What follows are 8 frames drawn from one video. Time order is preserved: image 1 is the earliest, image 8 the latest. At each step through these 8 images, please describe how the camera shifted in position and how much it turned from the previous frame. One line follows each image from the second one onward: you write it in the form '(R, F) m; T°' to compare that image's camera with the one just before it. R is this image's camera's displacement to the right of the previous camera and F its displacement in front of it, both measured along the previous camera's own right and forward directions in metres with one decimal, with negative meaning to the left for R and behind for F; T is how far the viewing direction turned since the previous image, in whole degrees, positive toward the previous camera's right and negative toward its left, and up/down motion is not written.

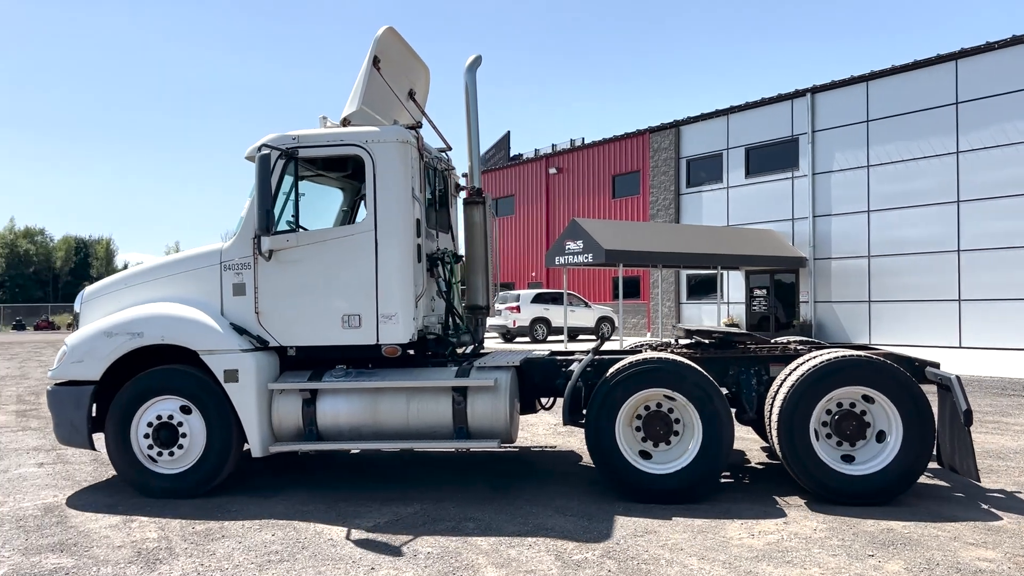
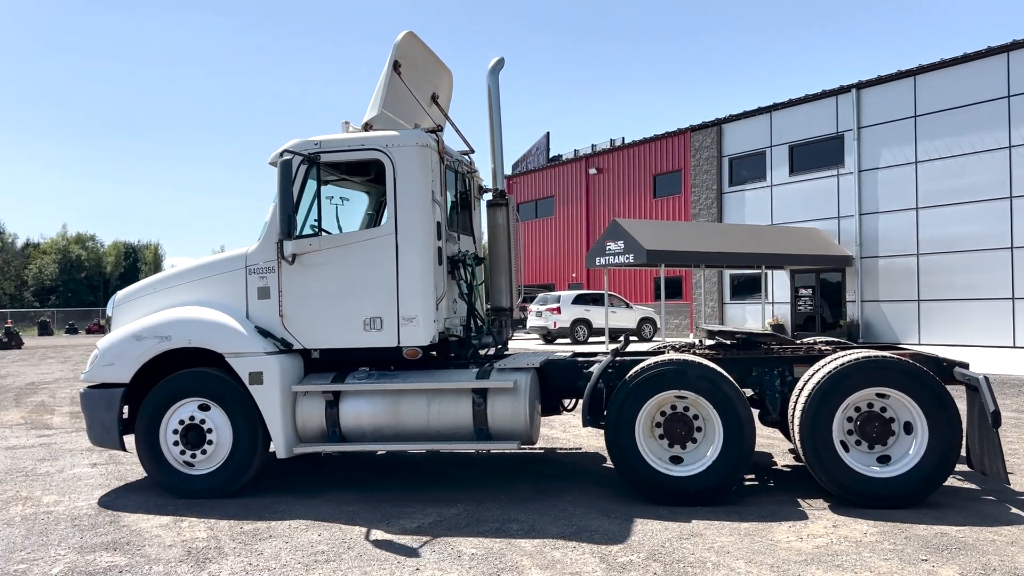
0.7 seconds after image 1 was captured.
(+0.1, 0.0) m; -3°
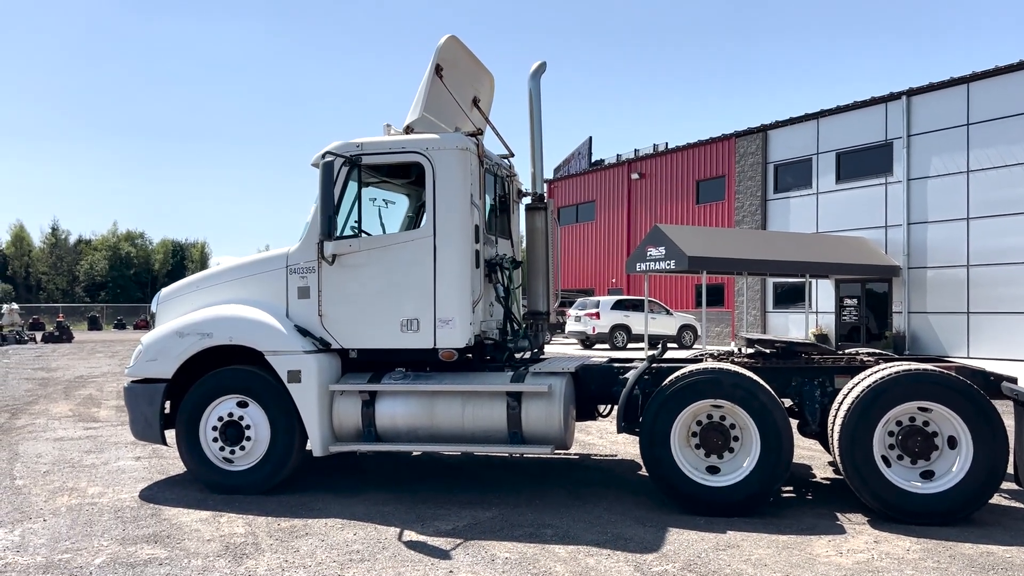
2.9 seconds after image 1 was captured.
(0.0, 0.0) m; -3°
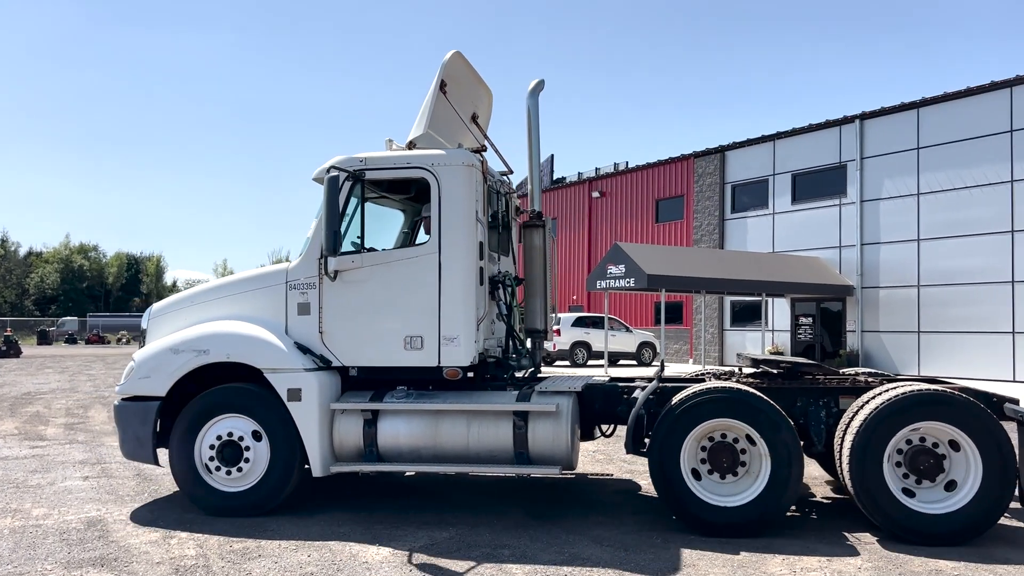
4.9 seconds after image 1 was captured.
(-0.3, +0.1) m; +2°
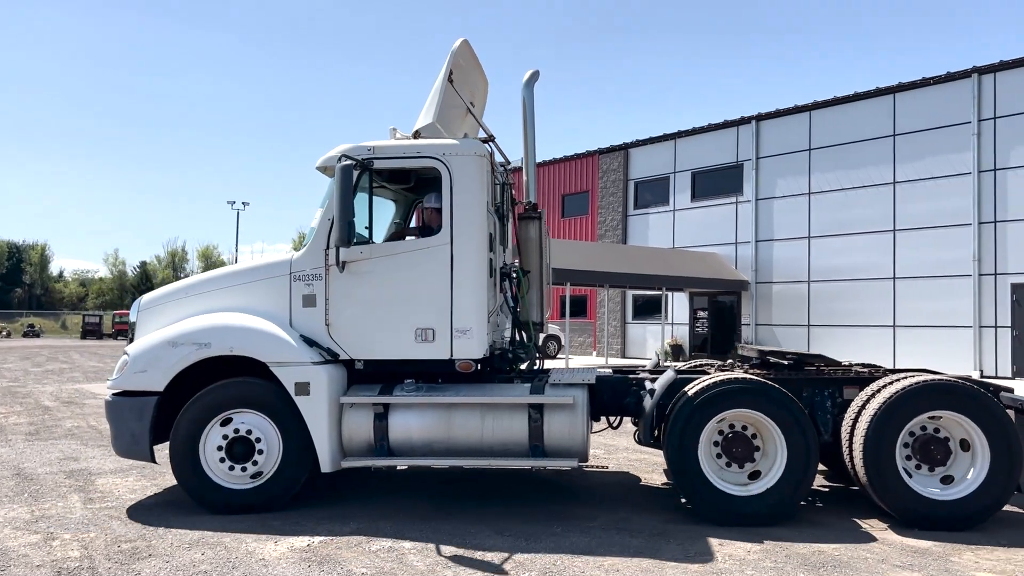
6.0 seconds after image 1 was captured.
(-0.5, +0.1) m; +4°
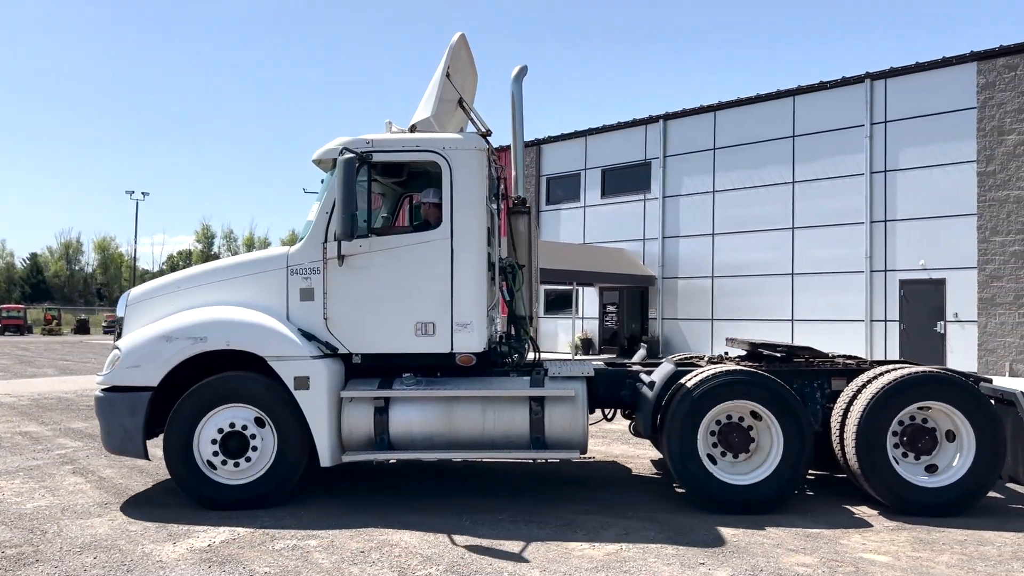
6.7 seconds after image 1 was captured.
(-0.3, 0.0) m; +3°
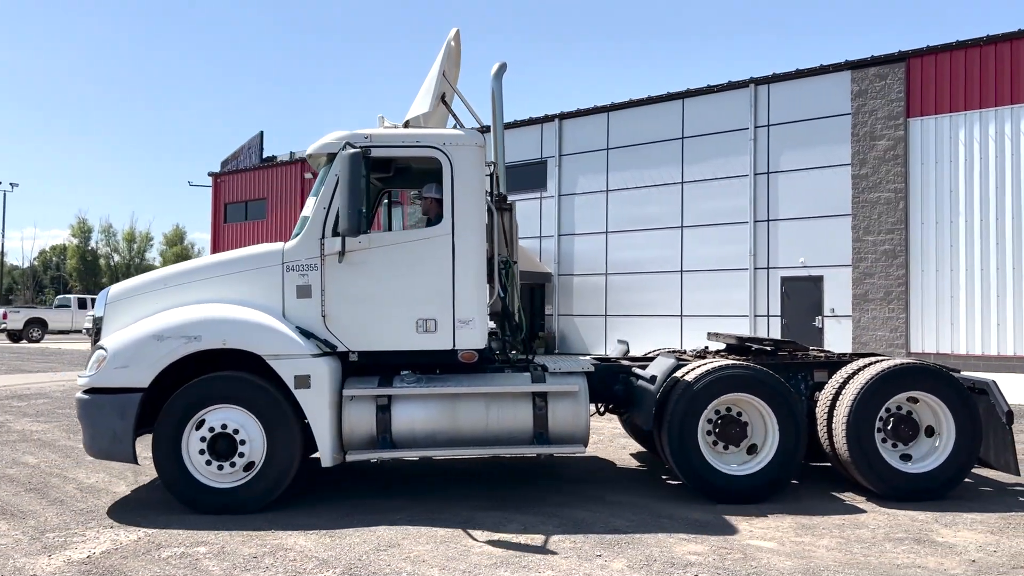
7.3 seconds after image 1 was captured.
(-0.5, 0.0) m; +5°
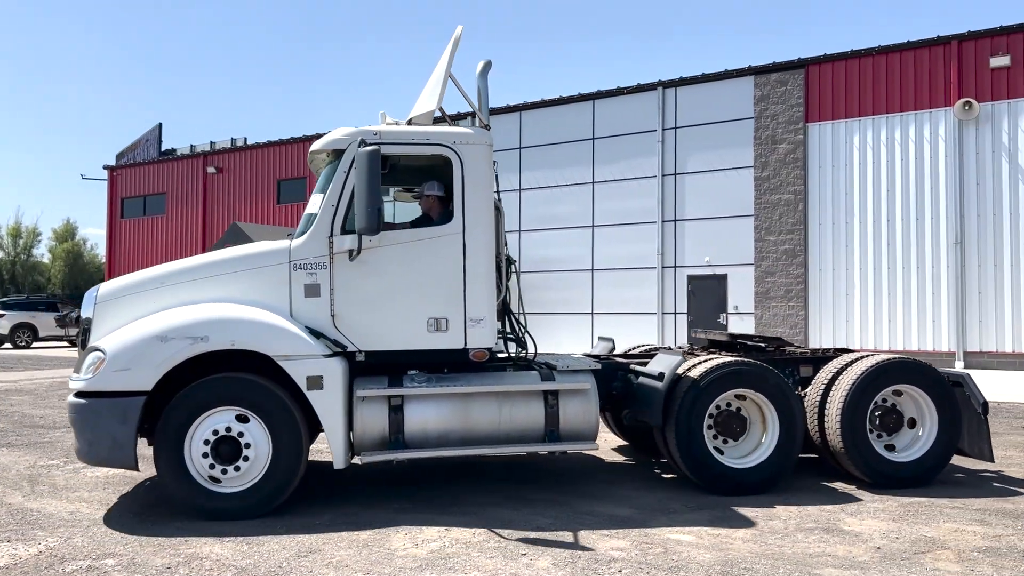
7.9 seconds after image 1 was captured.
(-0.6, 0.0) m; +5°
